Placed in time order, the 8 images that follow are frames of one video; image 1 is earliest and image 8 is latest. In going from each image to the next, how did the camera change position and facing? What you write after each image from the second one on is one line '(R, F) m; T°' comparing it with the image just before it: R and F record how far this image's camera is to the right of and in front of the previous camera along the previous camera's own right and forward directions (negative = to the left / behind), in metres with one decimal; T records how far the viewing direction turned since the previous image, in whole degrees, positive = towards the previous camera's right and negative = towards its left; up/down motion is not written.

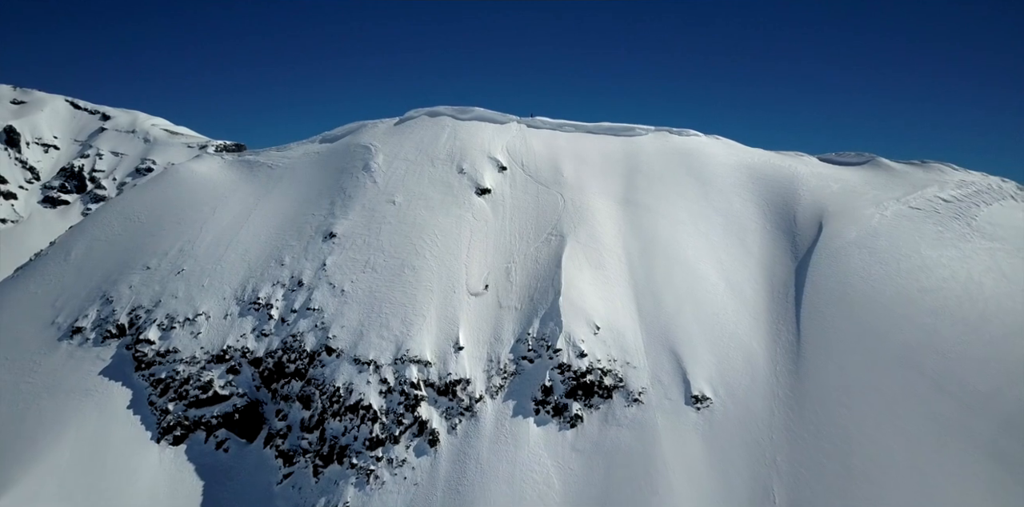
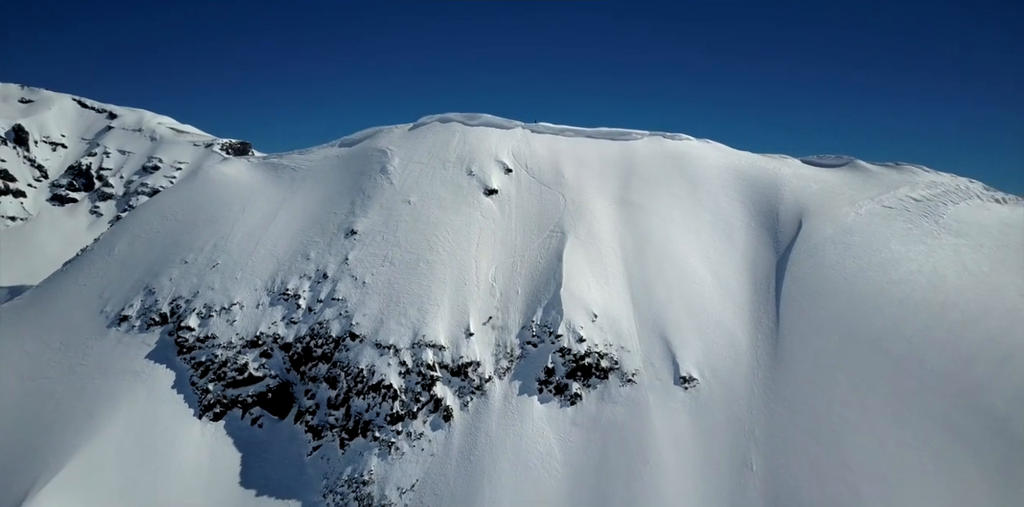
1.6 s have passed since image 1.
(-0.2, -4.3) m; 0°
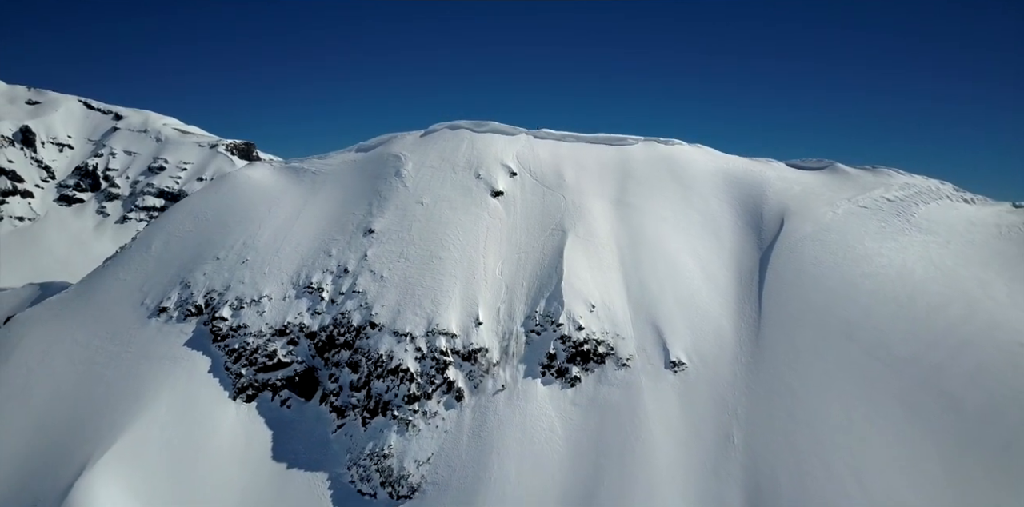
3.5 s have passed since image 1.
(-0.3, -4.4) m; 0°
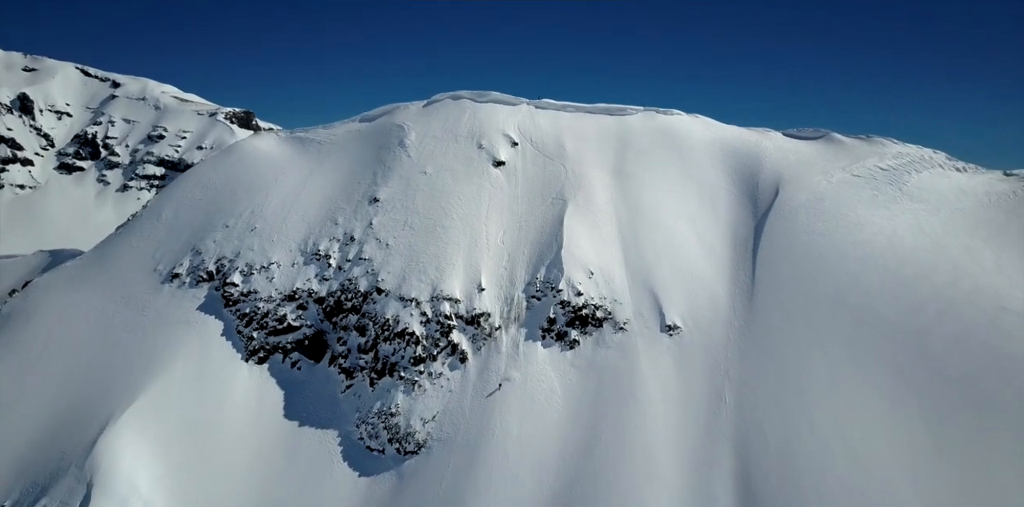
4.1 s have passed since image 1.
(-0.1, -1.6) m; 0°
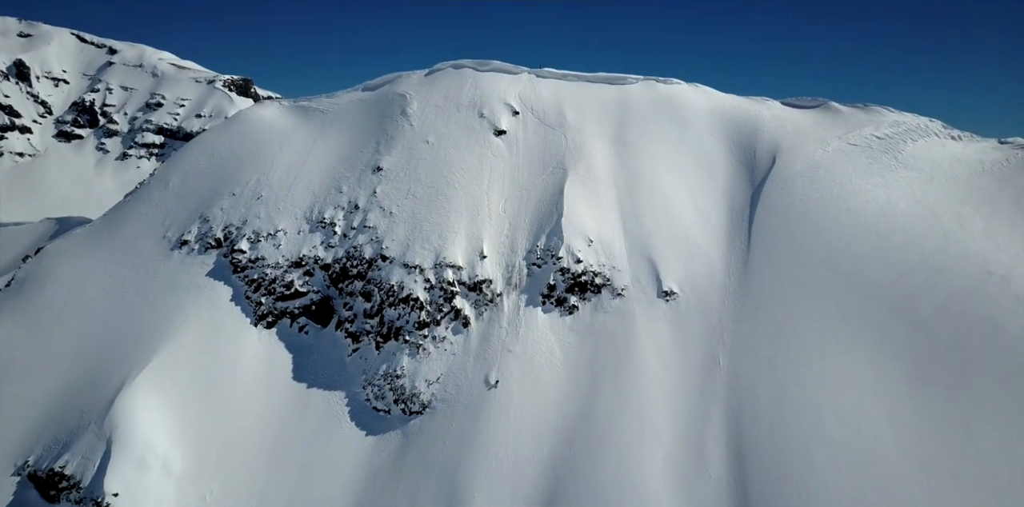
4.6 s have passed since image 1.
(-0.1, -1.2) m; 0°
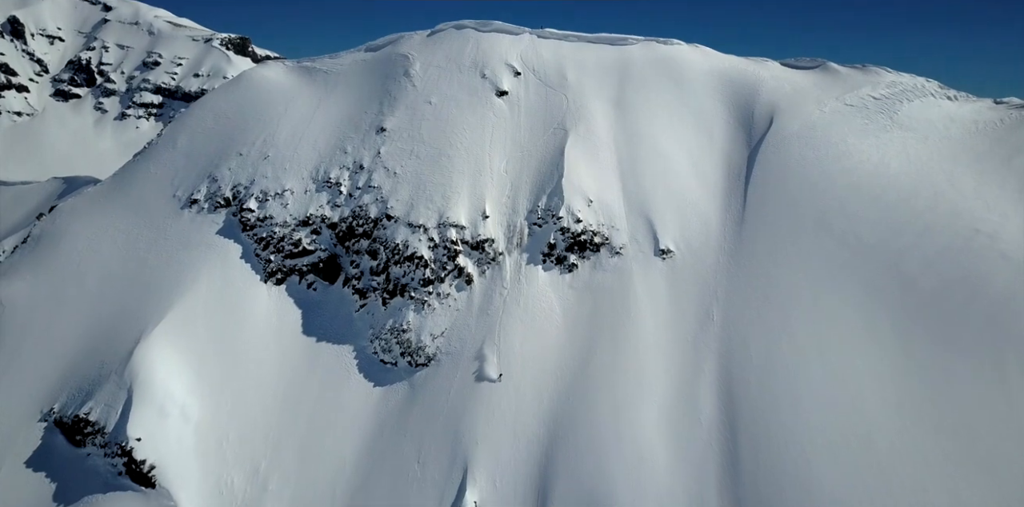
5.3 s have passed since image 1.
(-0.1, -1.5) m; 0°
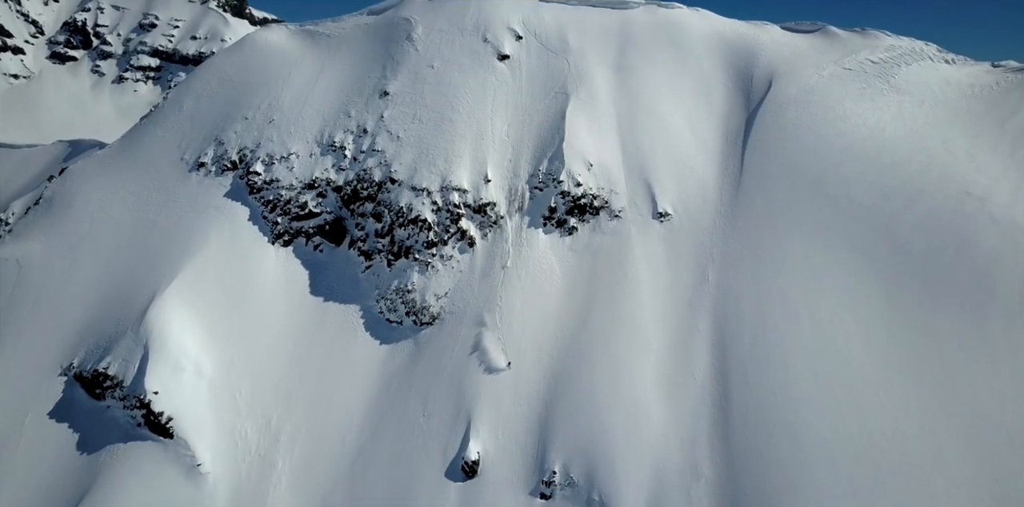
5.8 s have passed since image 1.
(-0.1, -1.3) m; 0°
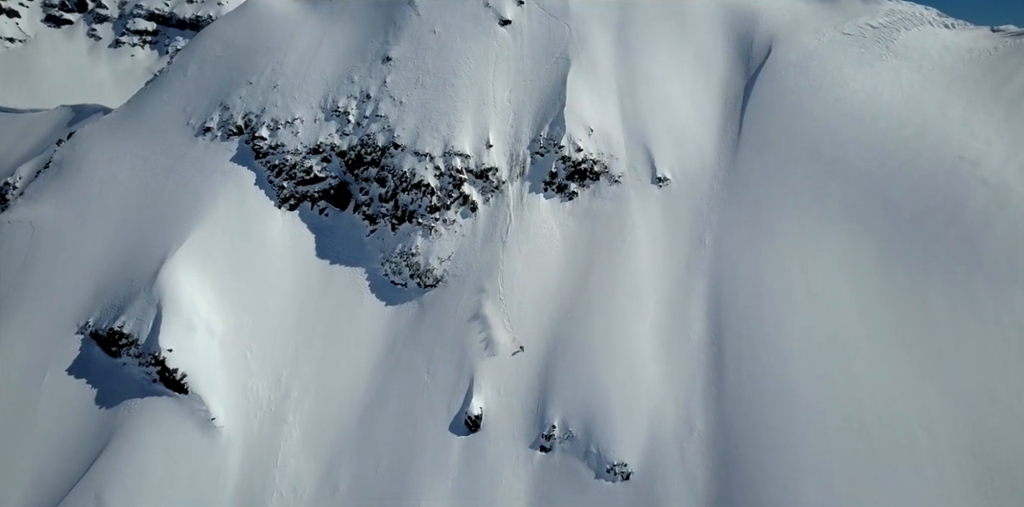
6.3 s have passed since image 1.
(-0.1, -1.2) m; 0°
